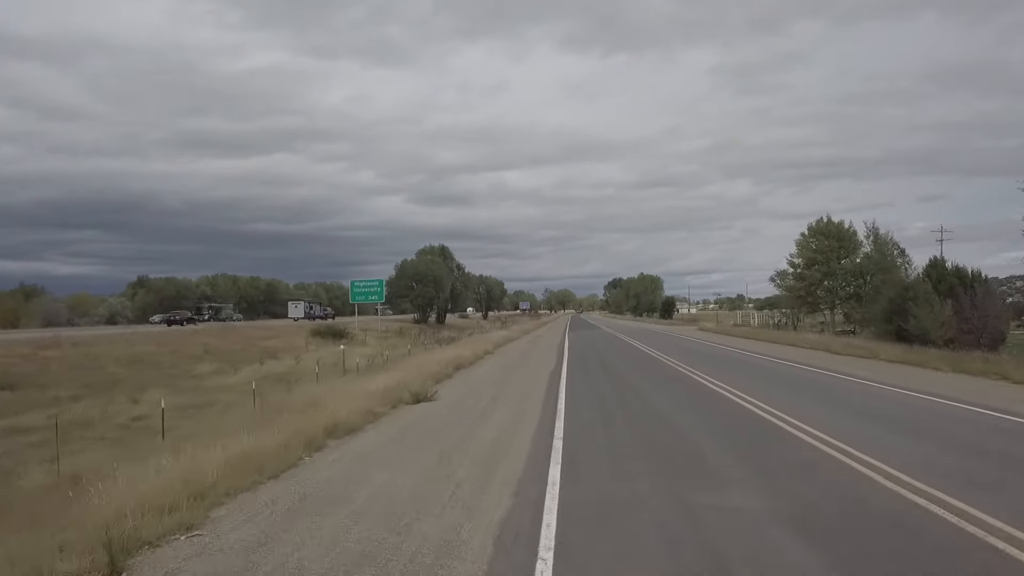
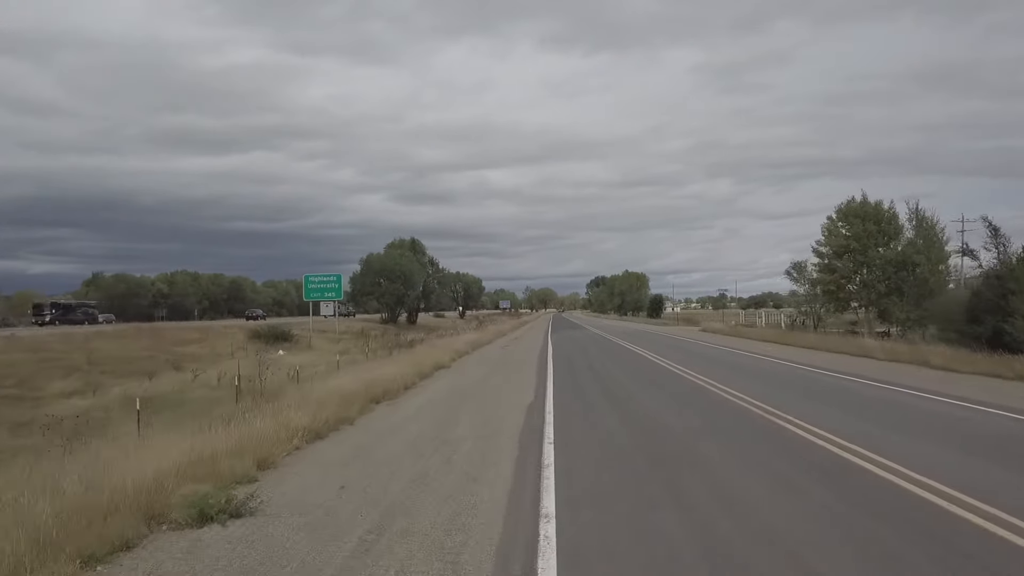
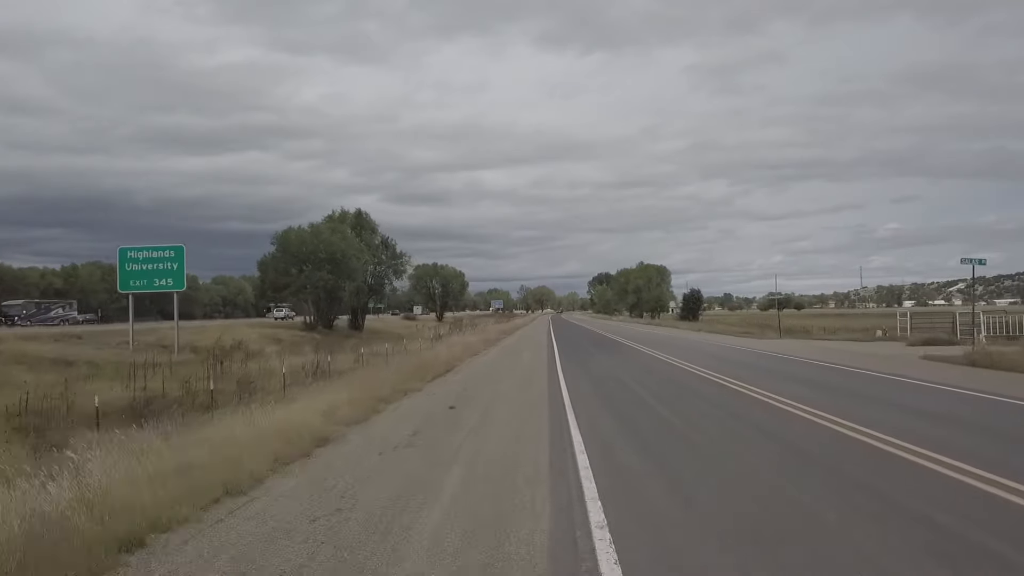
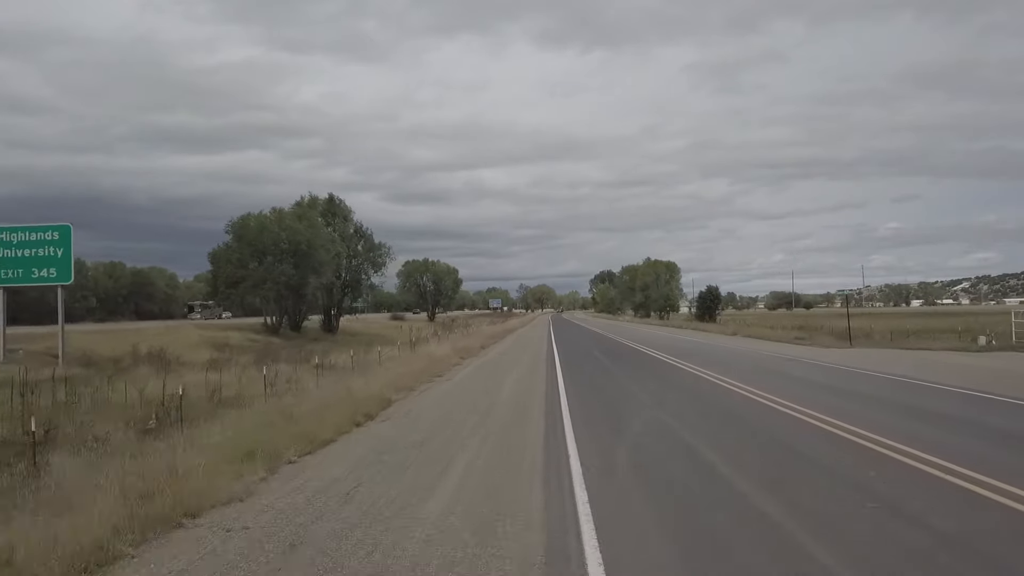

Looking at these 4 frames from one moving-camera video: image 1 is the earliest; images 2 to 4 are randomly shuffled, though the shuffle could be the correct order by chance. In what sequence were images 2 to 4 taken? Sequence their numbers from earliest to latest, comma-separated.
2, 3, 4
